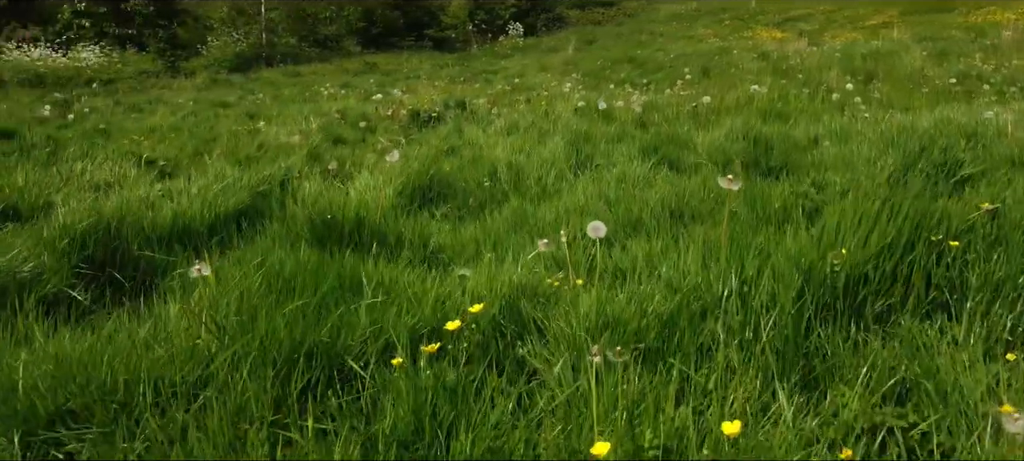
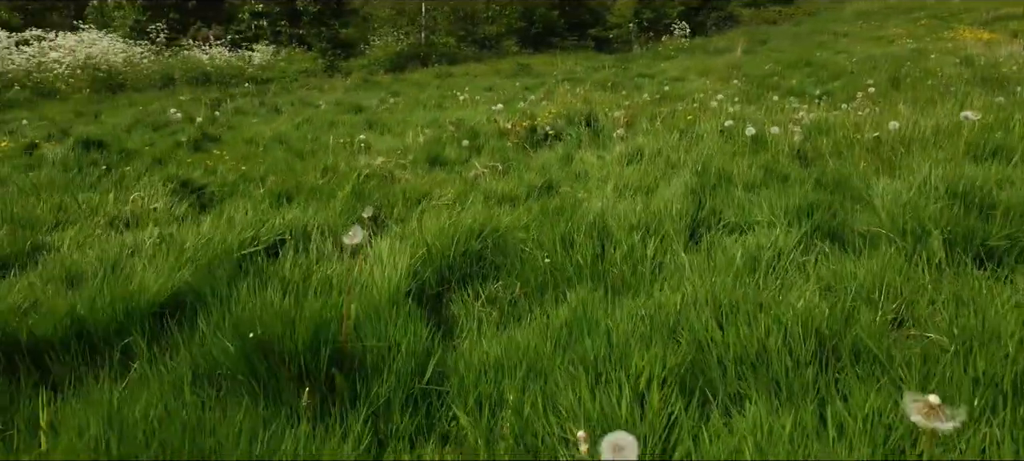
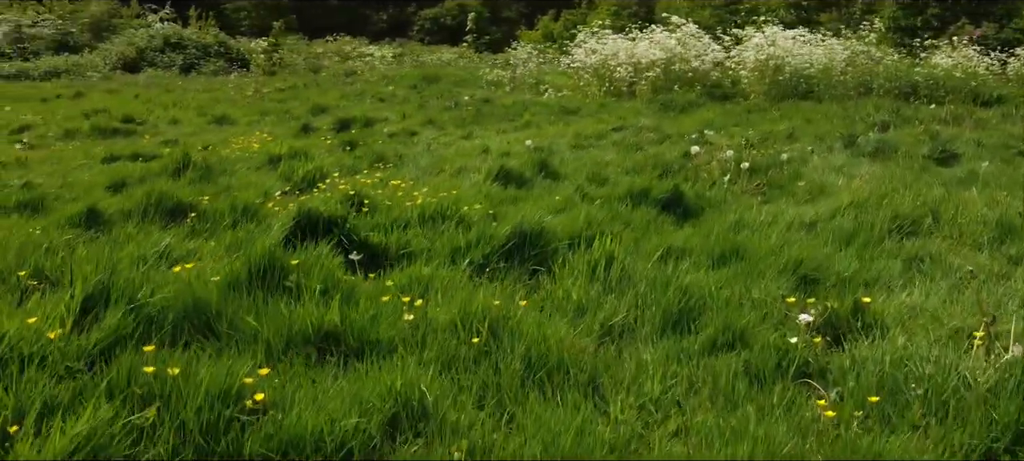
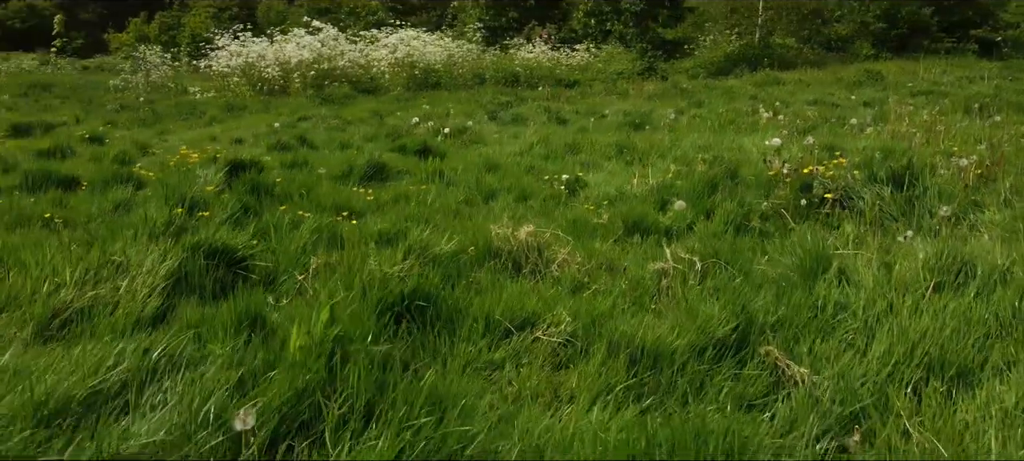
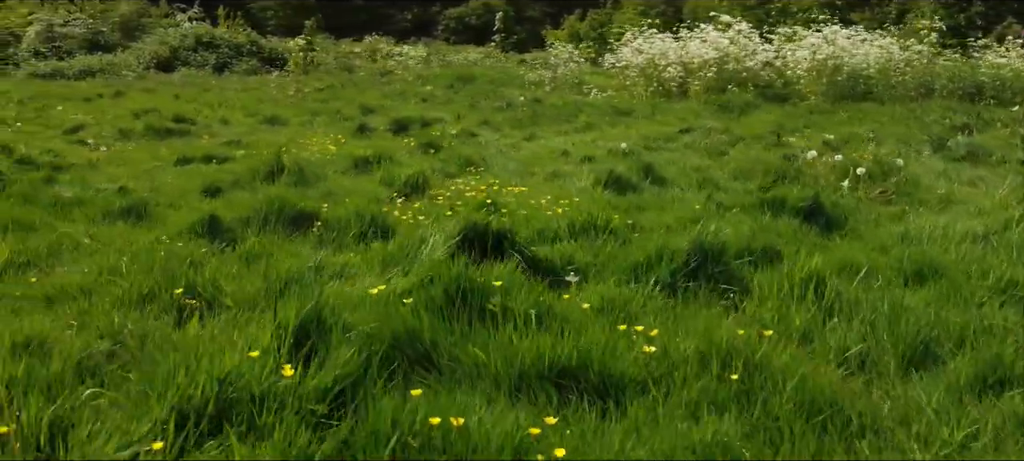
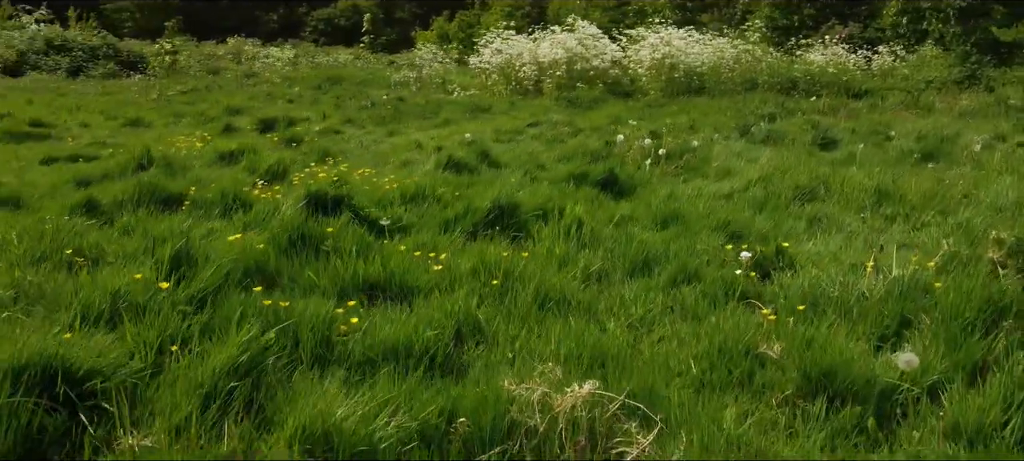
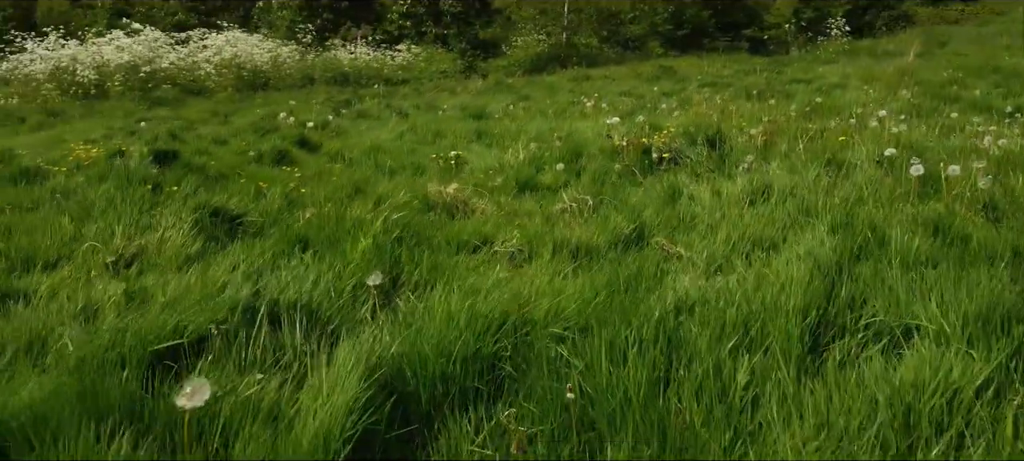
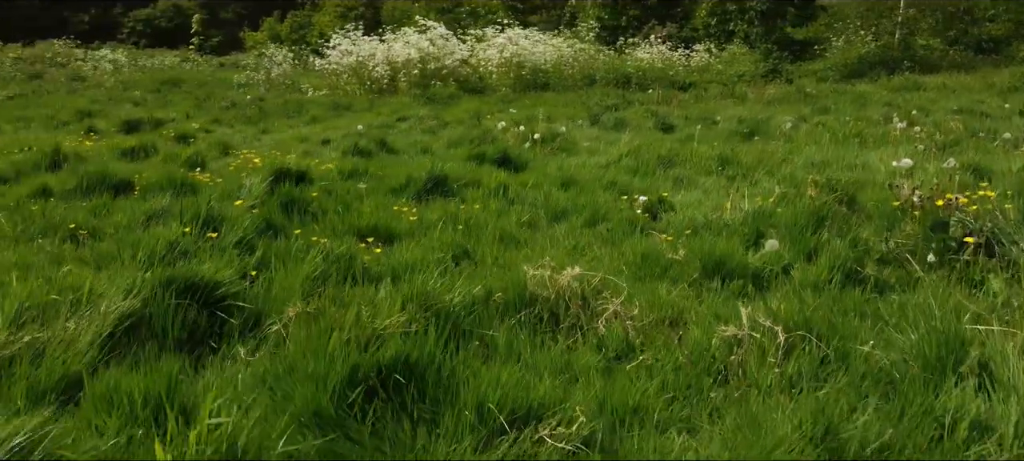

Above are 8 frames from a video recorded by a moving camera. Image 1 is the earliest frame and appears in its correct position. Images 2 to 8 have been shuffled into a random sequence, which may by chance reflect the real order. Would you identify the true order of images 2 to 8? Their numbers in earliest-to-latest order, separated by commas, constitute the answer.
2, 7, 4, 8, 6, 3, 5
